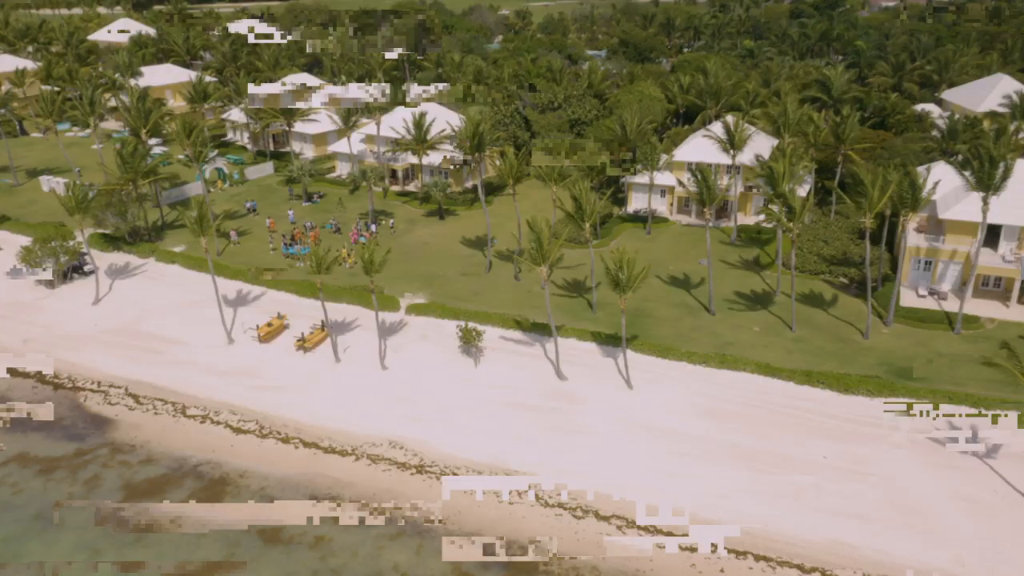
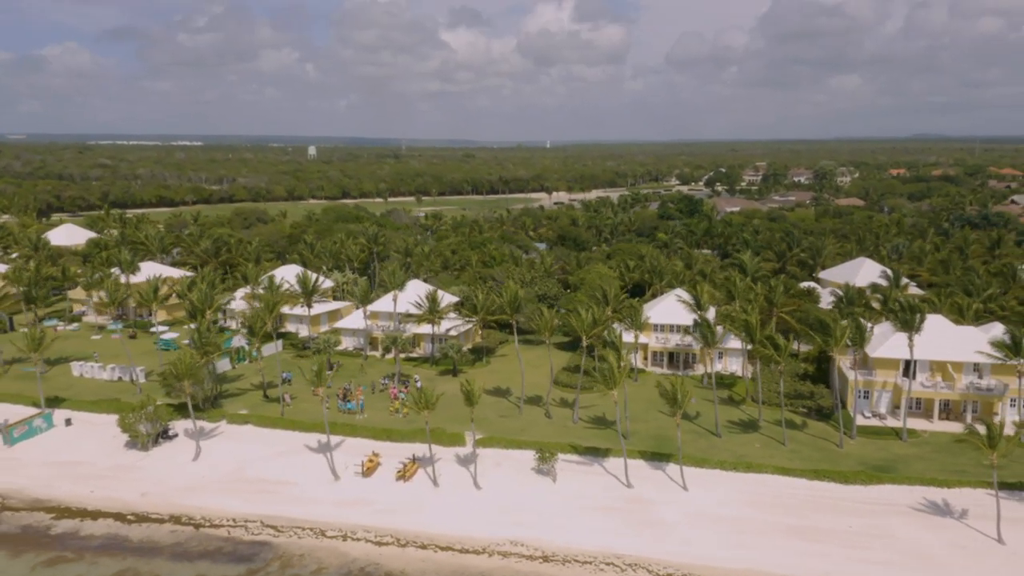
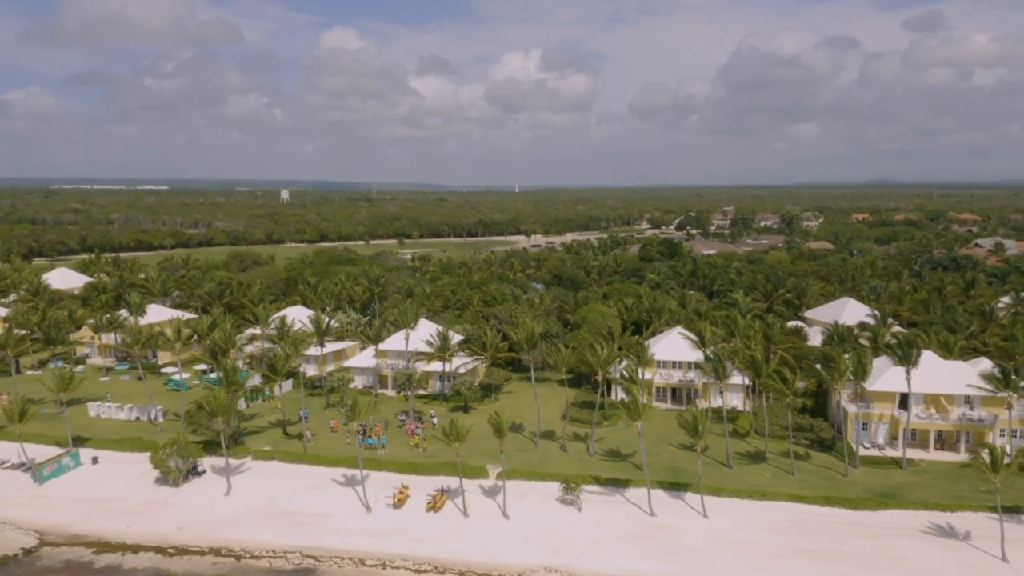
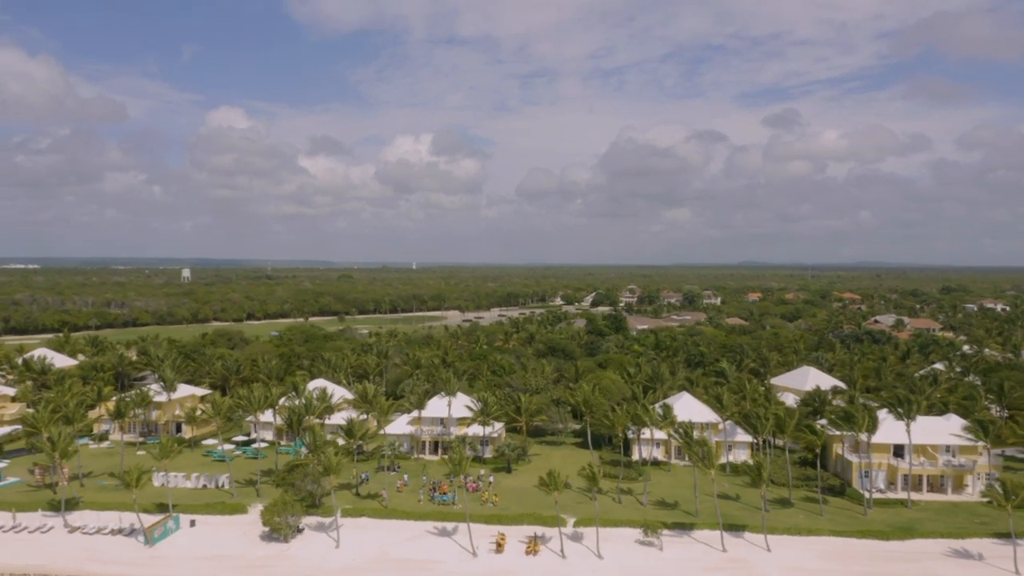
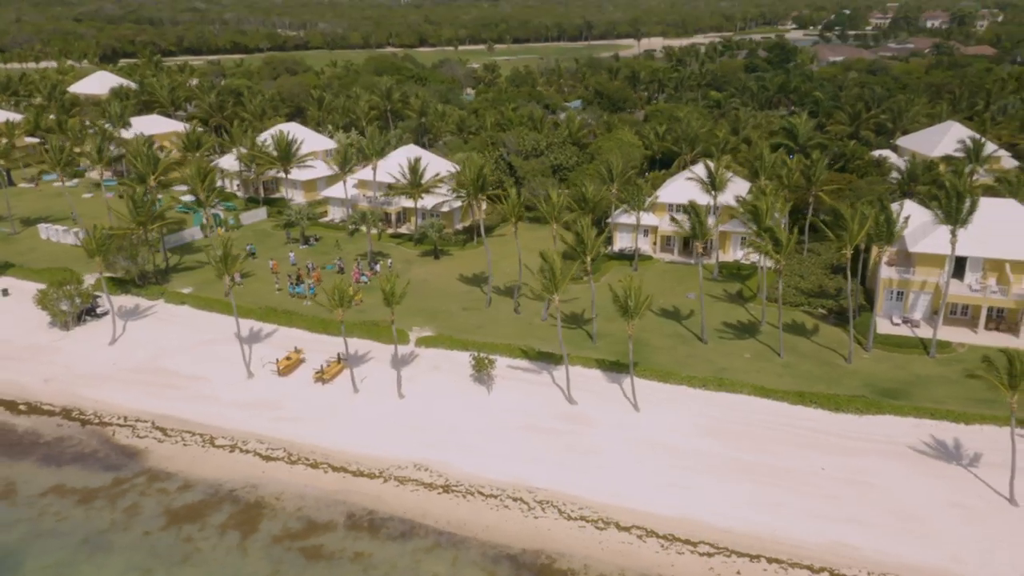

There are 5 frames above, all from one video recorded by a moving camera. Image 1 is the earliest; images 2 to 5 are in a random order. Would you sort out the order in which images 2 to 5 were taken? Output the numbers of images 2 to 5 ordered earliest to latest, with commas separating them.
5, 2, 3, 4
